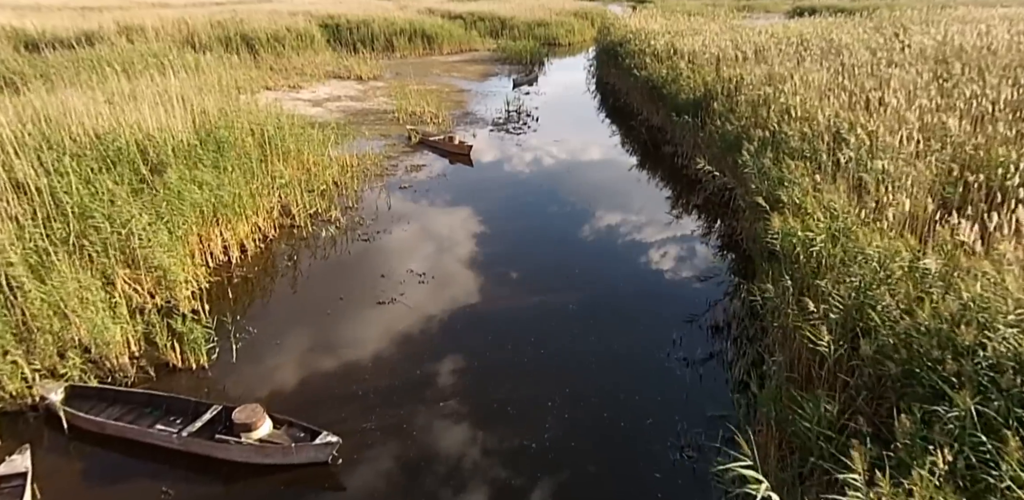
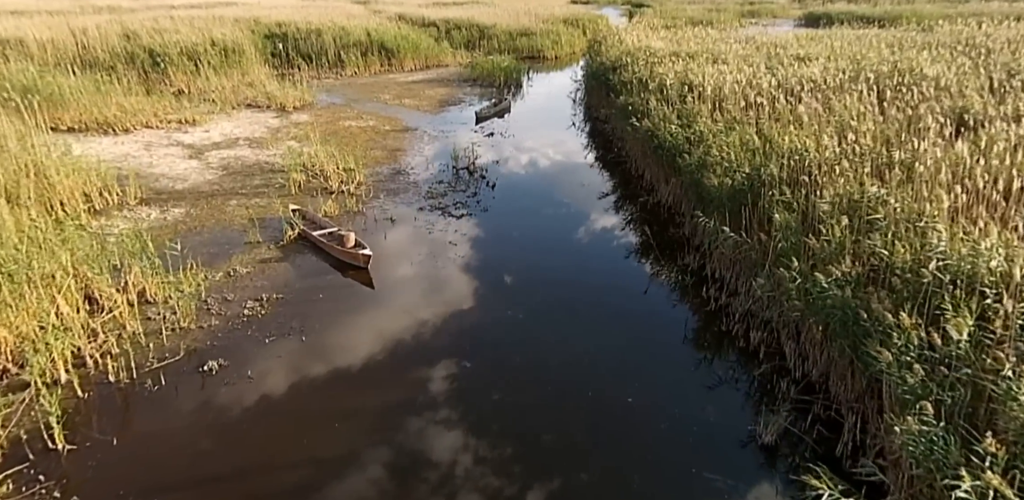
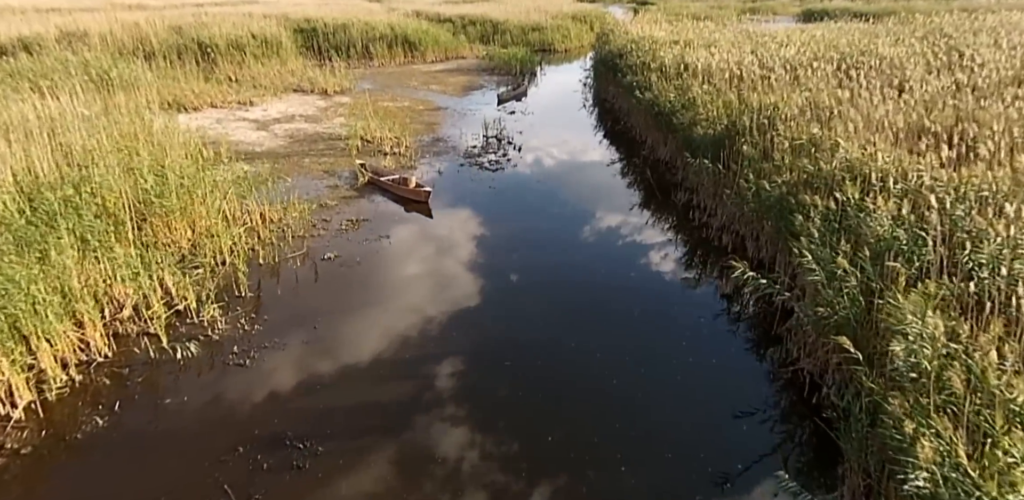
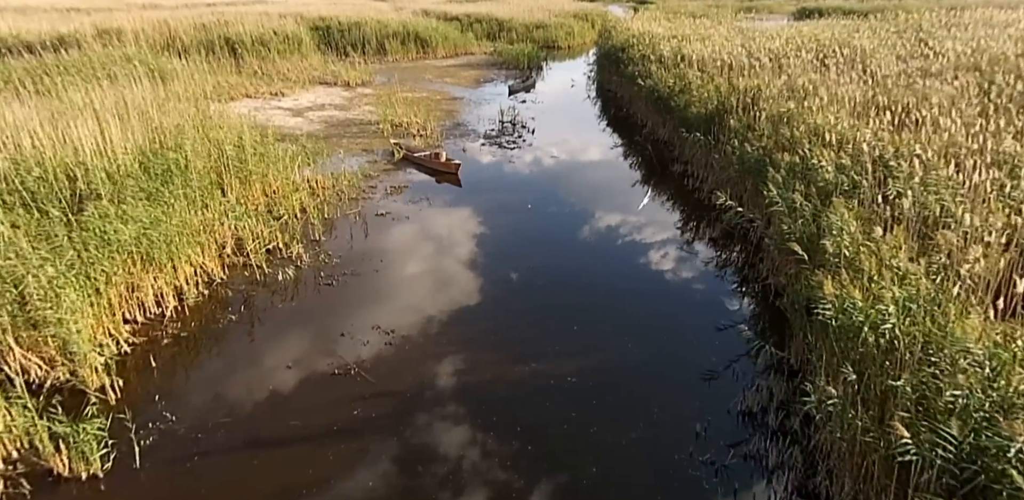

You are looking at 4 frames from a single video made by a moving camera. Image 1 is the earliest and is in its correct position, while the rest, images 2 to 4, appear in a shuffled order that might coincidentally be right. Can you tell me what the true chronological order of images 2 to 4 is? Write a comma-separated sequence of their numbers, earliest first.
4, 3, 2
